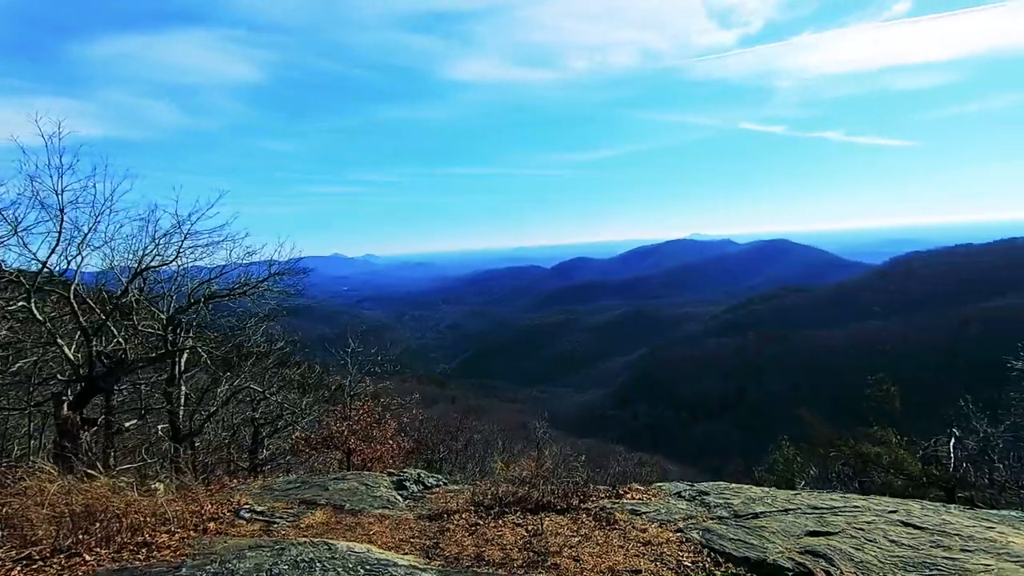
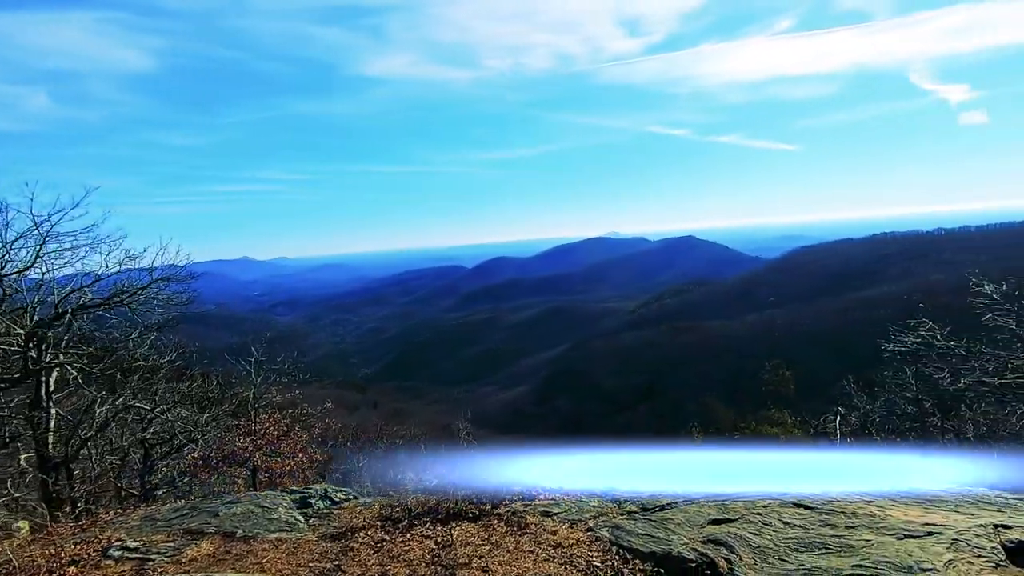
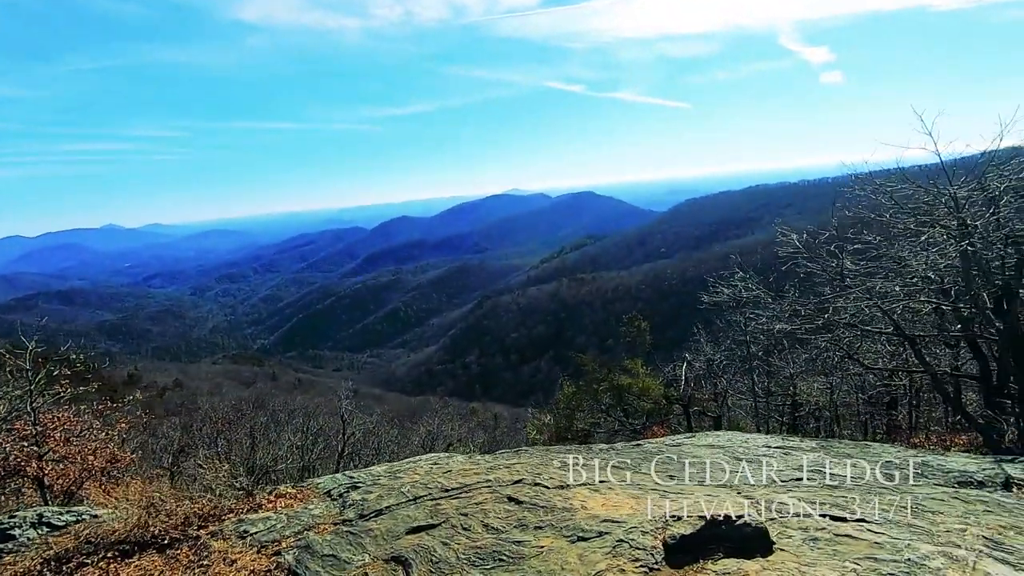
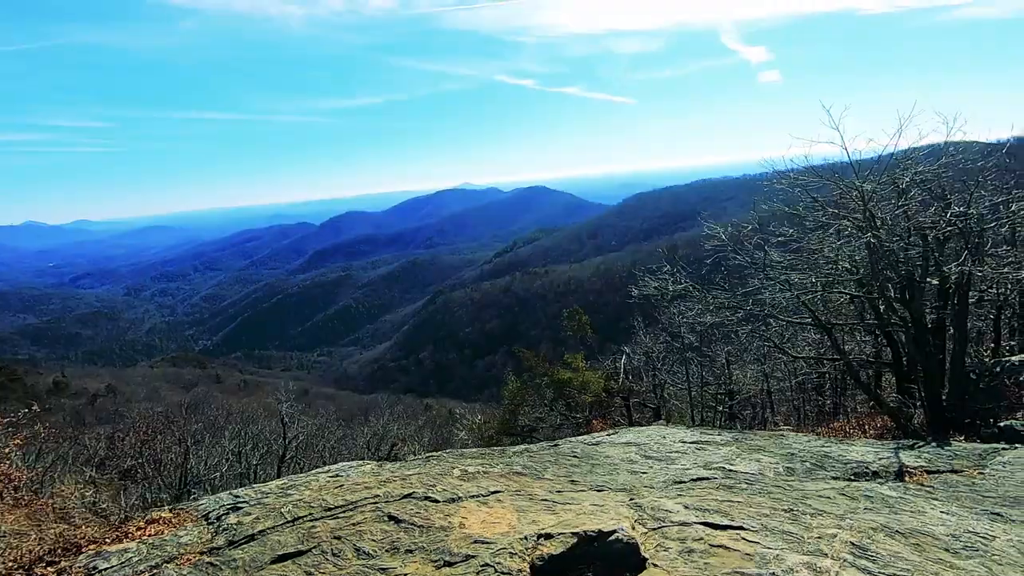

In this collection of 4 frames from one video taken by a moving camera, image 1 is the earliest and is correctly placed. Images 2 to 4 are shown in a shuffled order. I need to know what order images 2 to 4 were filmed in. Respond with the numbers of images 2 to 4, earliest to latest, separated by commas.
2, 3, 4
